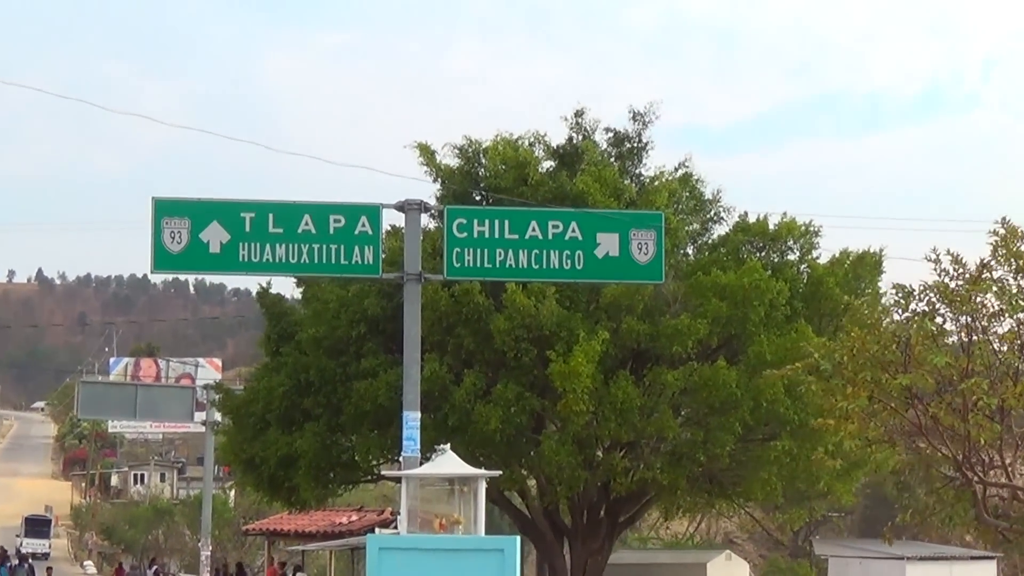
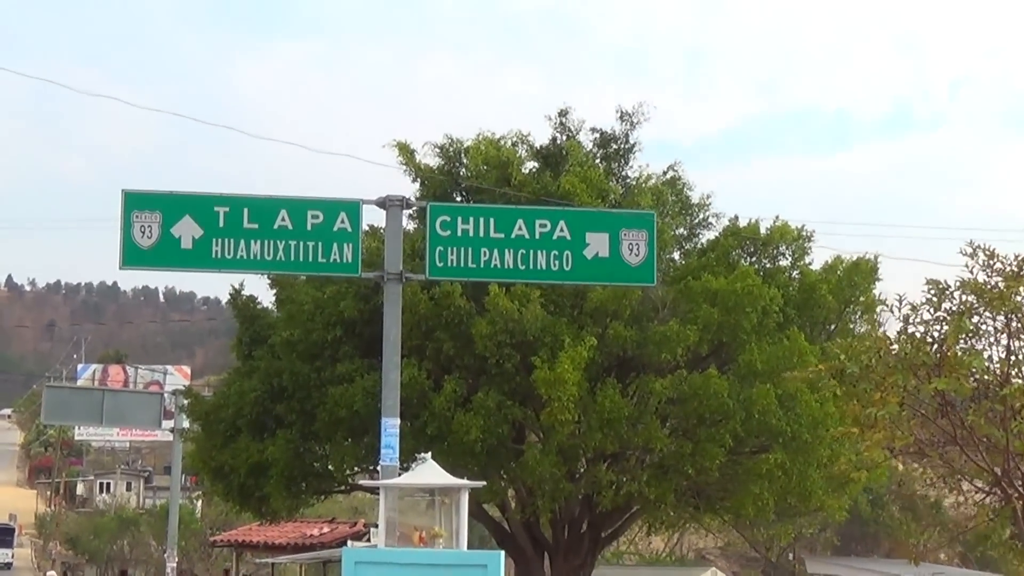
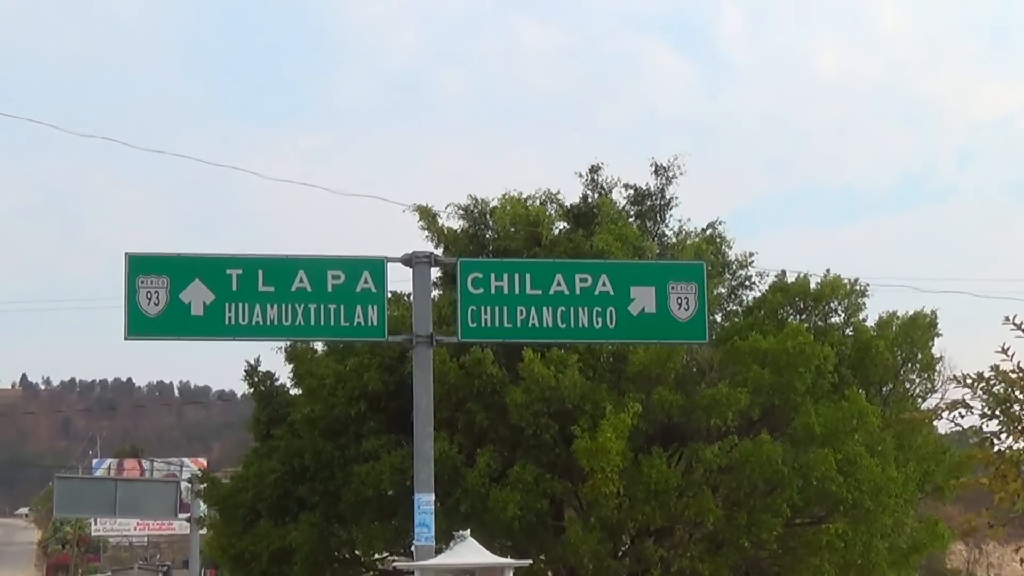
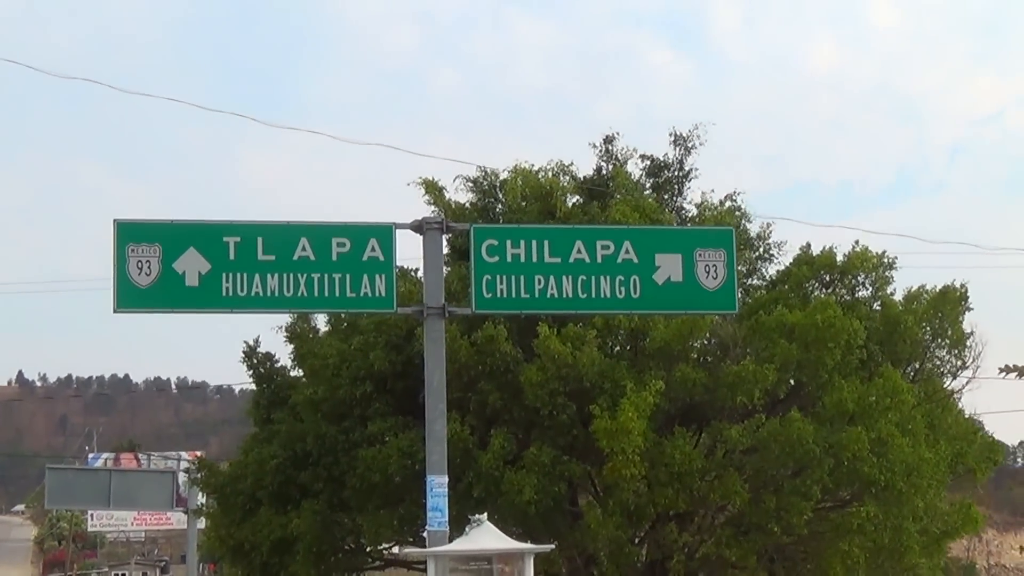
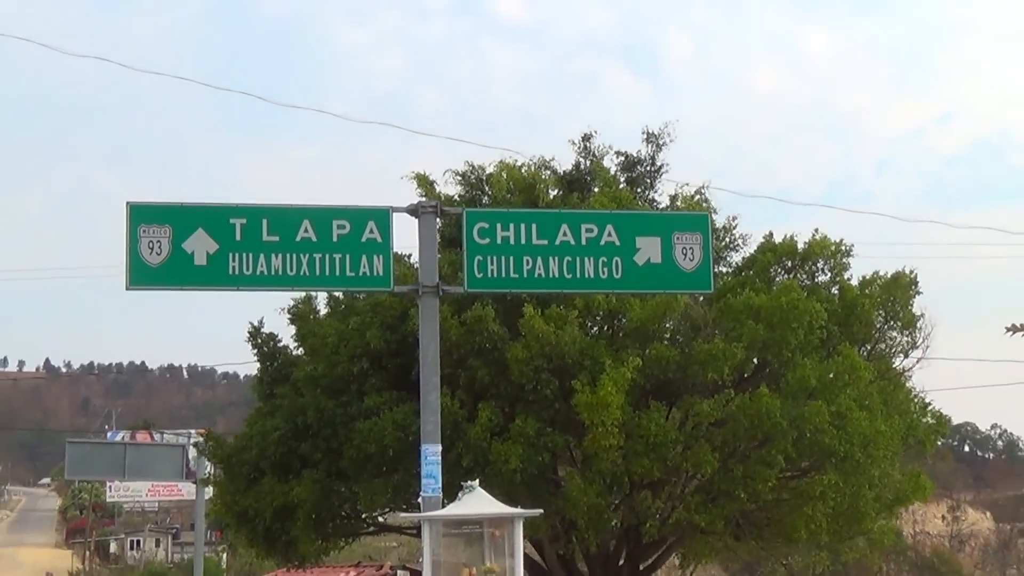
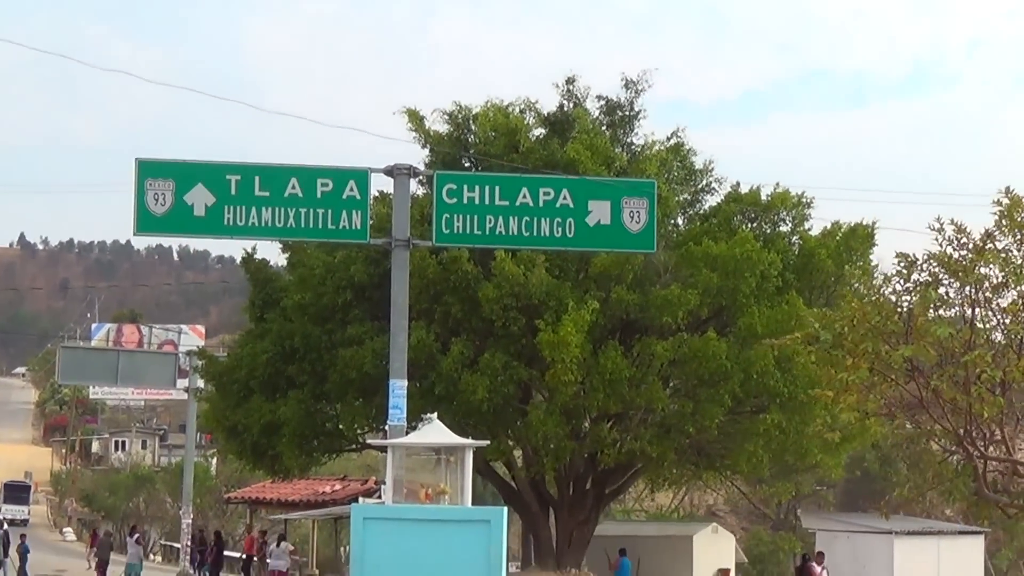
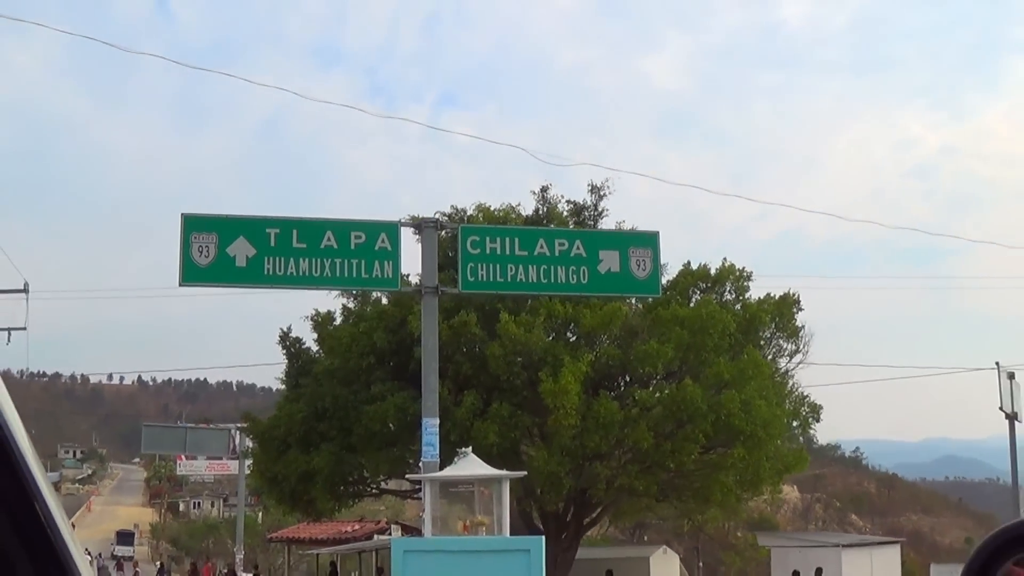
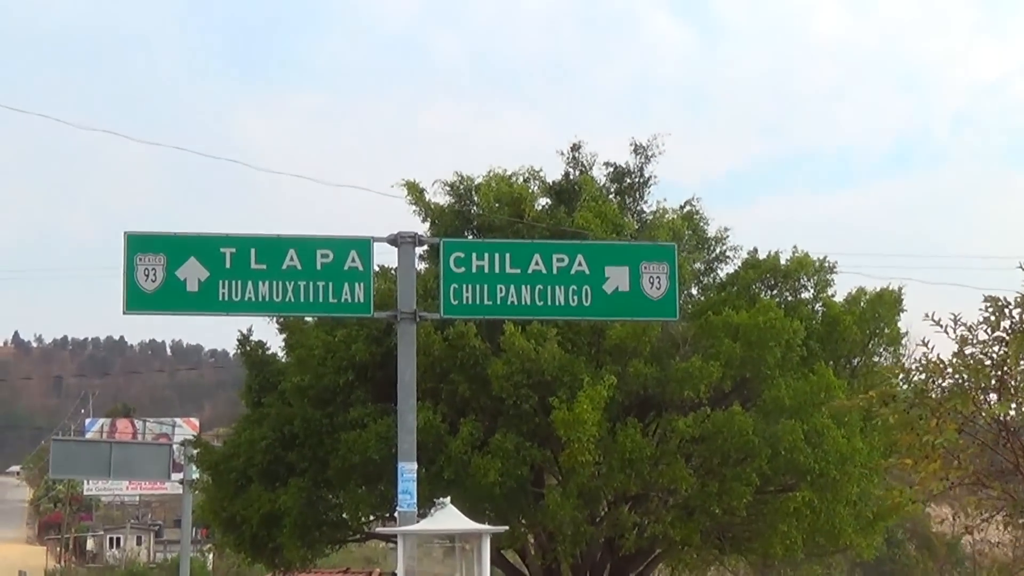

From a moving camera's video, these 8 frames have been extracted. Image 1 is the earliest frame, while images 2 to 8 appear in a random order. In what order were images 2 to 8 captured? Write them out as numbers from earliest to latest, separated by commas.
6, 2, 8, 3, 4, 5, 7
